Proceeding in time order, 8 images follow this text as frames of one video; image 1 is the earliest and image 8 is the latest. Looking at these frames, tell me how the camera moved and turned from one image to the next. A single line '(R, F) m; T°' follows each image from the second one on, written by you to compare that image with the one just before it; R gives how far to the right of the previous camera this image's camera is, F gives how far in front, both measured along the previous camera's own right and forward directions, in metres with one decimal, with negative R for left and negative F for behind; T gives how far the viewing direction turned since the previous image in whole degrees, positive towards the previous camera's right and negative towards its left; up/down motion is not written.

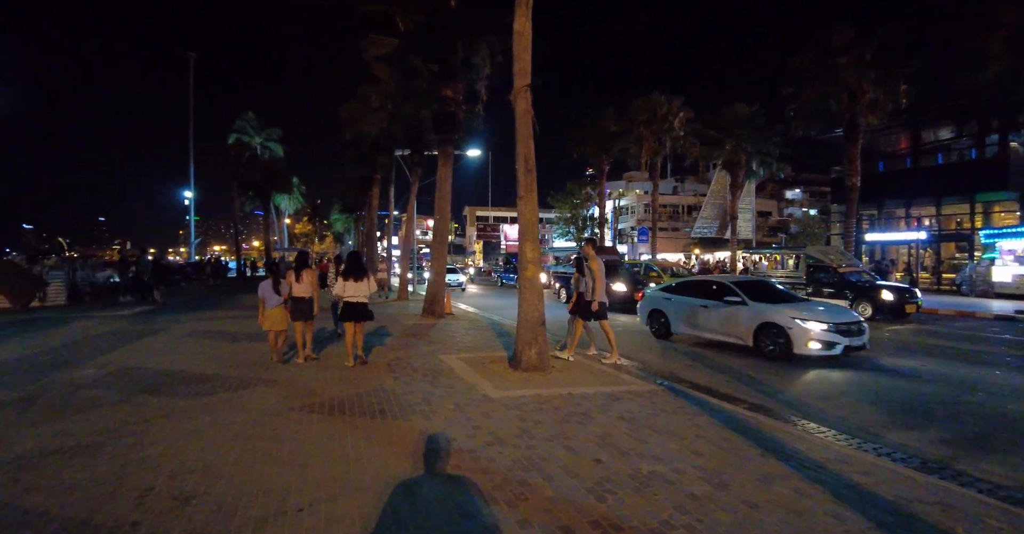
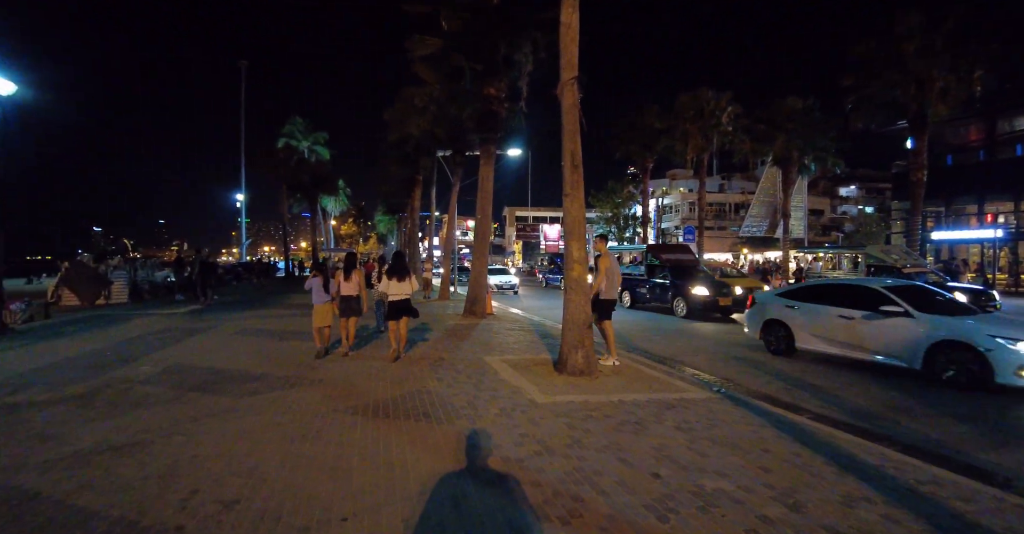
(-0.1, +0.3) m; -5°
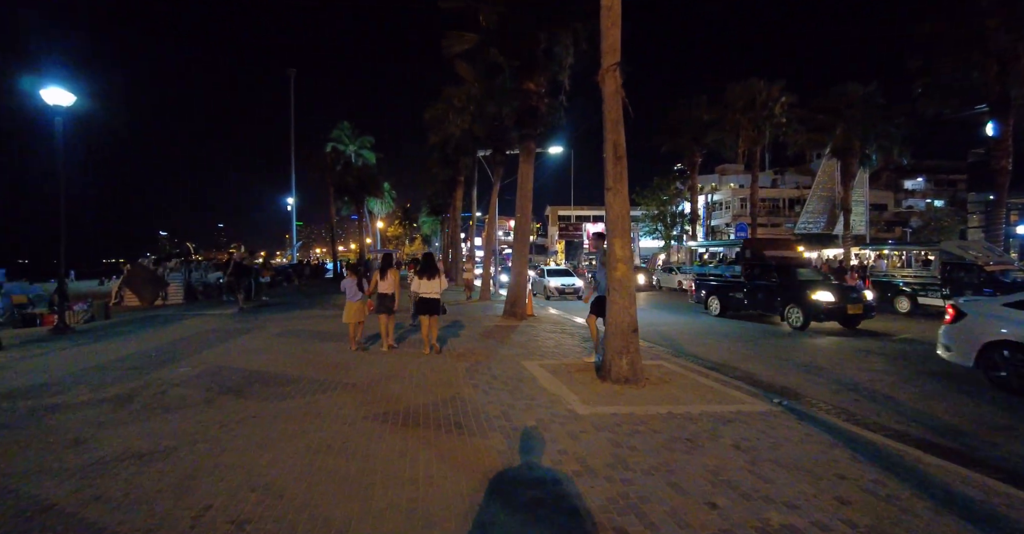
(+0.1, +0.4) m; -6°
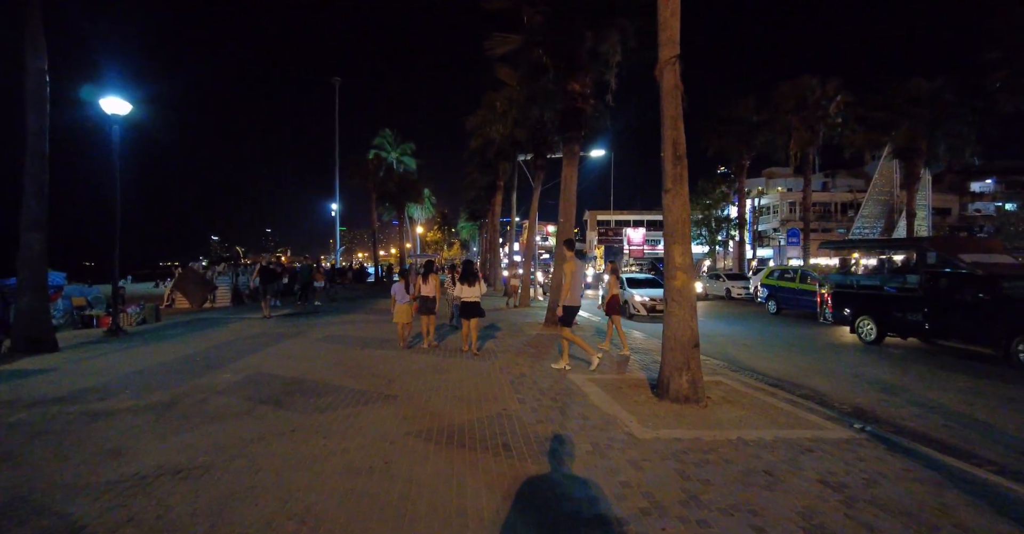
(-0.2, +0.4) m; -5°
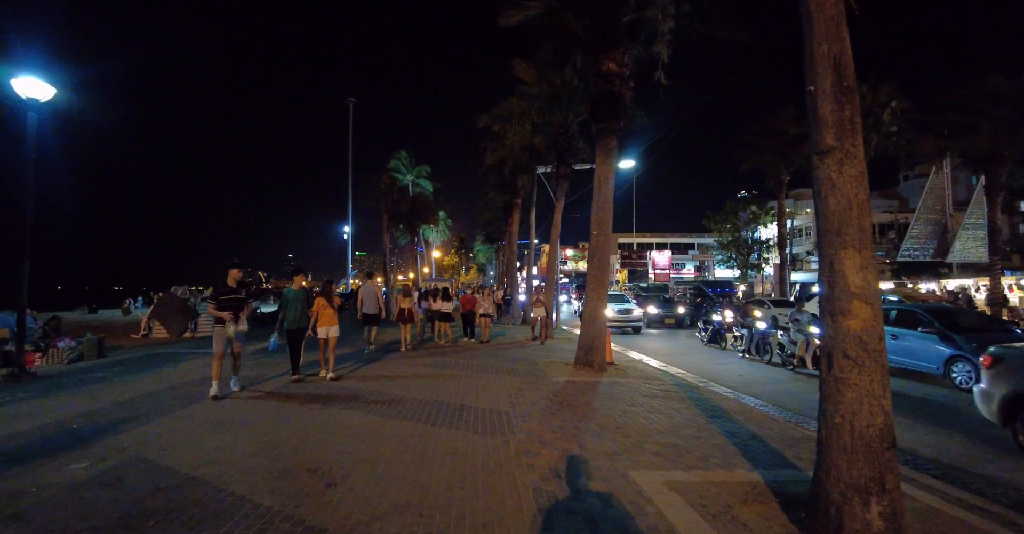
(0.0, +1.9) m; -3°
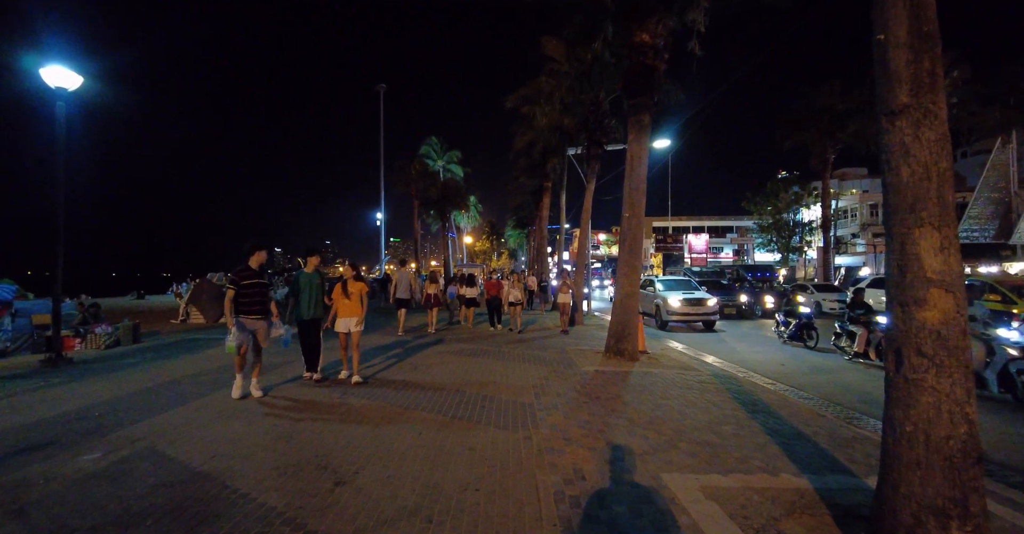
(+0.1, +0.3) m; -4°
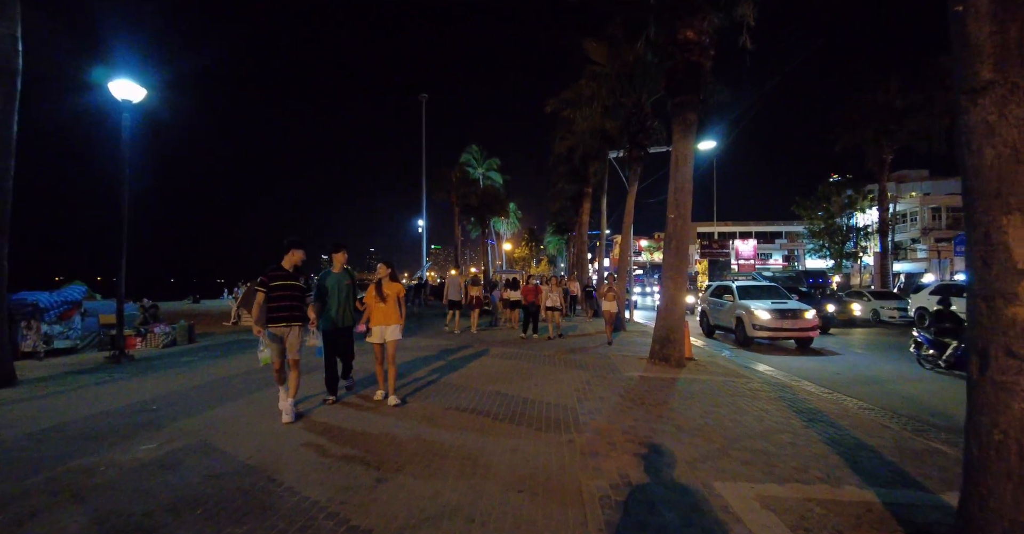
(-0.1, +0.1) m; -5°
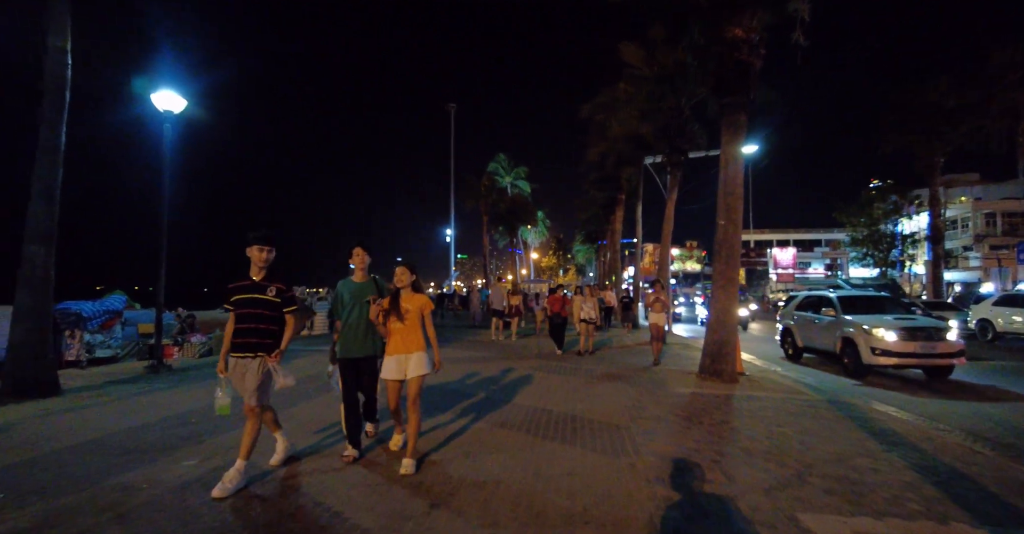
(-0.2, +0.3) m; -3°
